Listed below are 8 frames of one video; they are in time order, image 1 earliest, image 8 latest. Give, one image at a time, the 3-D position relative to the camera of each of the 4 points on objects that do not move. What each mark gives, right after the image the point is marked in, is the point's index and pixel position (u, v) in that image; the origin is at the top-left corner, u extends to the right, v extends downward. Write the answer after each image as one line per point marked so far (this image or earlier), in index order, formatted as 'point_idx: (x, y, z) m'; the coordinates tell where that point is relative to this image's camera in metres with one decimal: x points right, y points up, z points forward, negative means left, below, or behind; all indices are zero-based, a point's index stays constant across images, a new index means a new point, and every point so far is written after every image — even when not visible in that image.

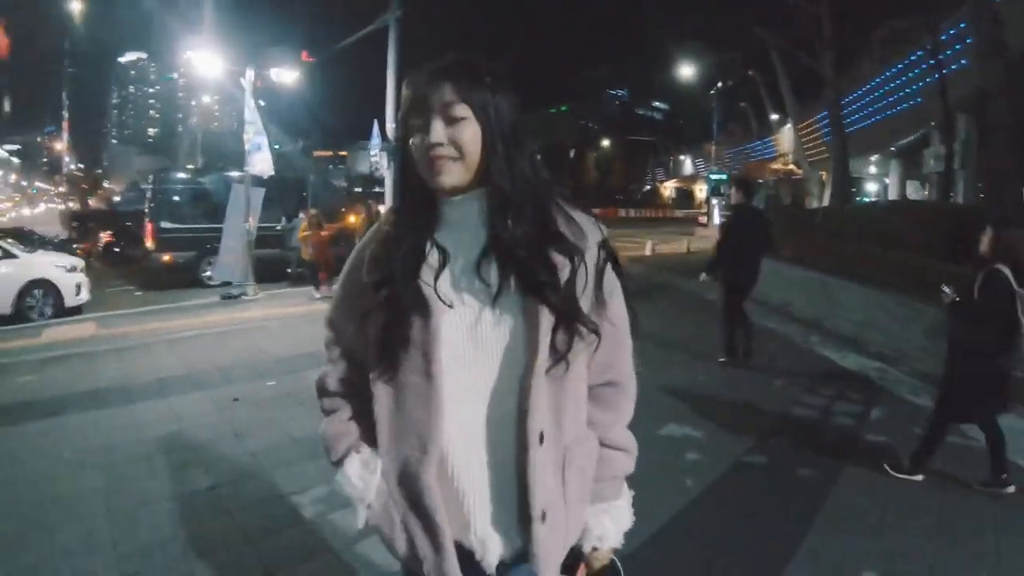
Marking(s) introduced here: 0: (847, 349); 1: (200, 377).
0: (+3.8, -0.7, +9.3) m
1: (-2.8, -0.8, +7.5) m
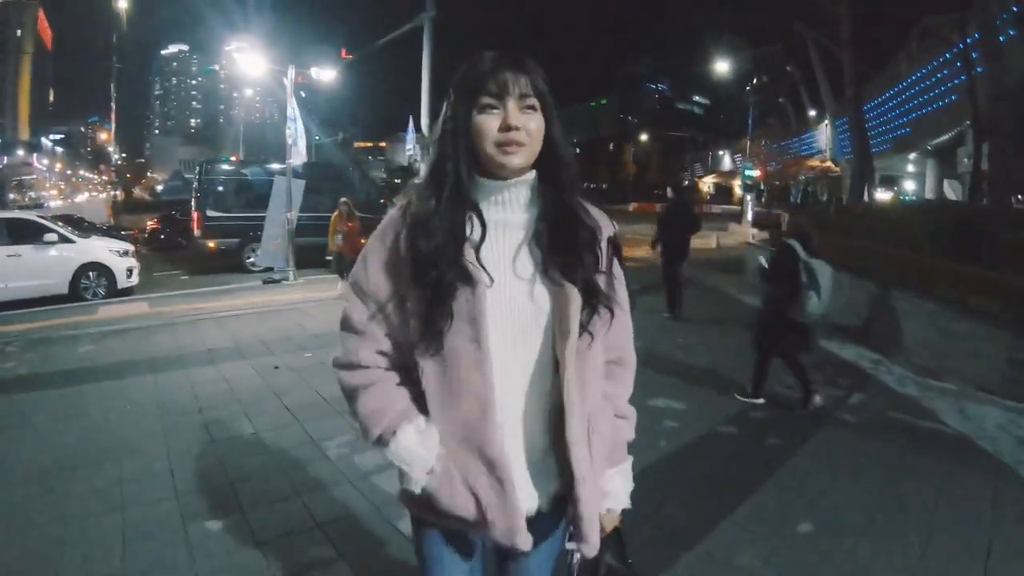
0: (+4.0, -0.6, +9.8) m
1: (-2.6, -0.6, +8.3) m
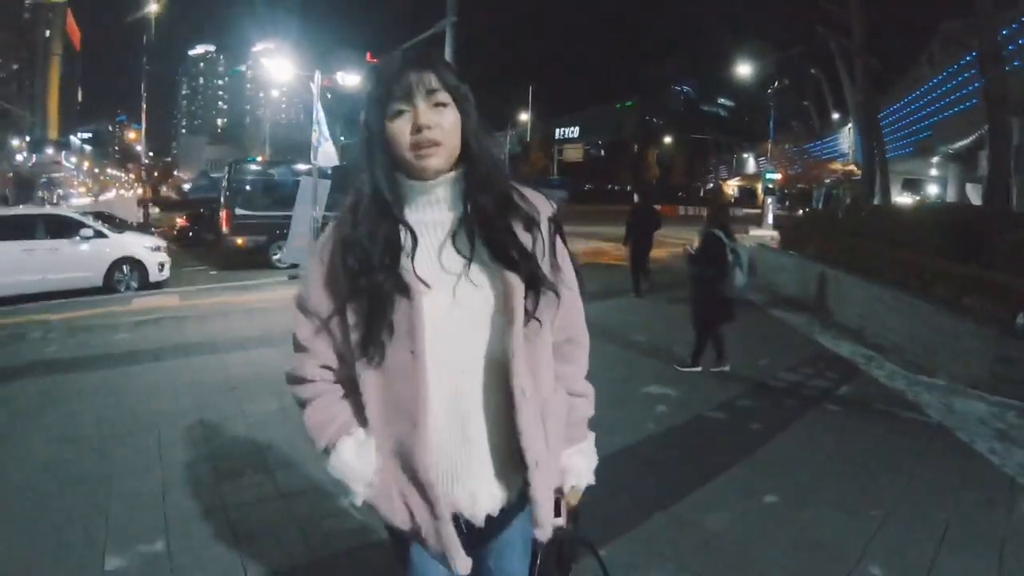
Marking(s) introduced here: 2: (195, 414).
0: (+4.1, -0.6, +10.2) m
1: (-2.5, -0.5, +8.8) m
2: (-2.2, -0.9, +5.8) m
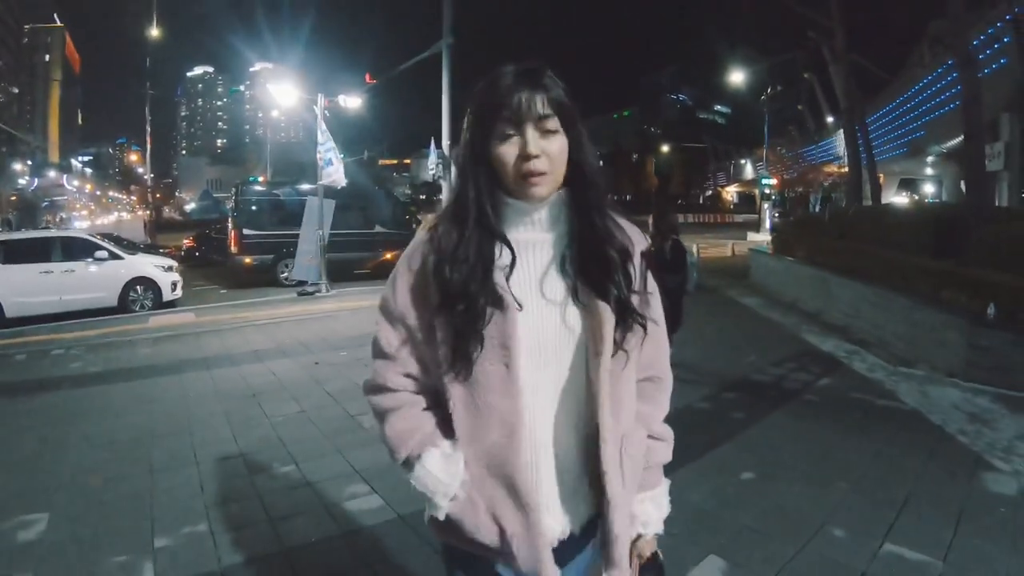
0: (+4.2, -0.6, +10.6) m
1: (-2.5, -0.7, +9.3) m
2: (-2.2, -1.0, +6.2) m
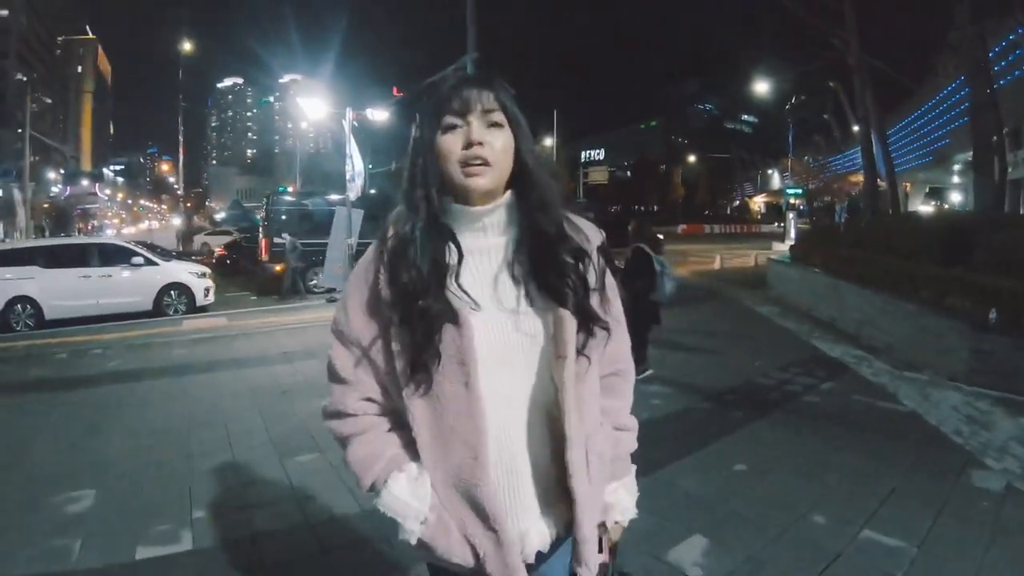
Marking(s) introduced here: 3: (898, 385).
0: (+4.4, -0.7, +10.9) m
1: (-2.3, -0.7, +9.8) m
2: (-2.1, -1.0, +6.7) m
3: (+3.9, -1.0, +8.3) m
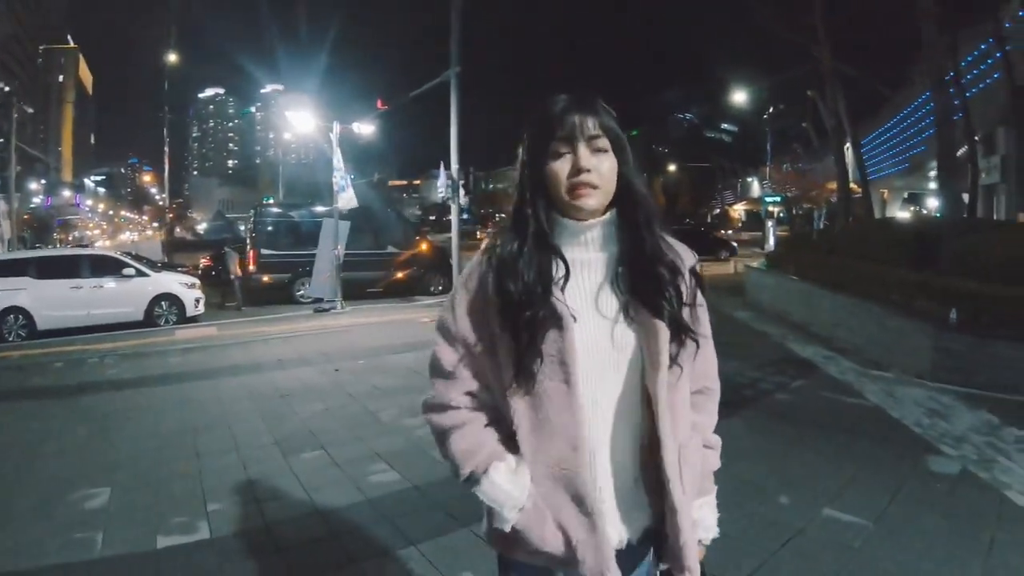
0: (+4.2, -0.8, +11.4) m
1: (-2.5, -0.8, +10.1) m
2: (-2.2, -1.1, +7.0) m
3: (+3.7, -1.0, +8.7) m
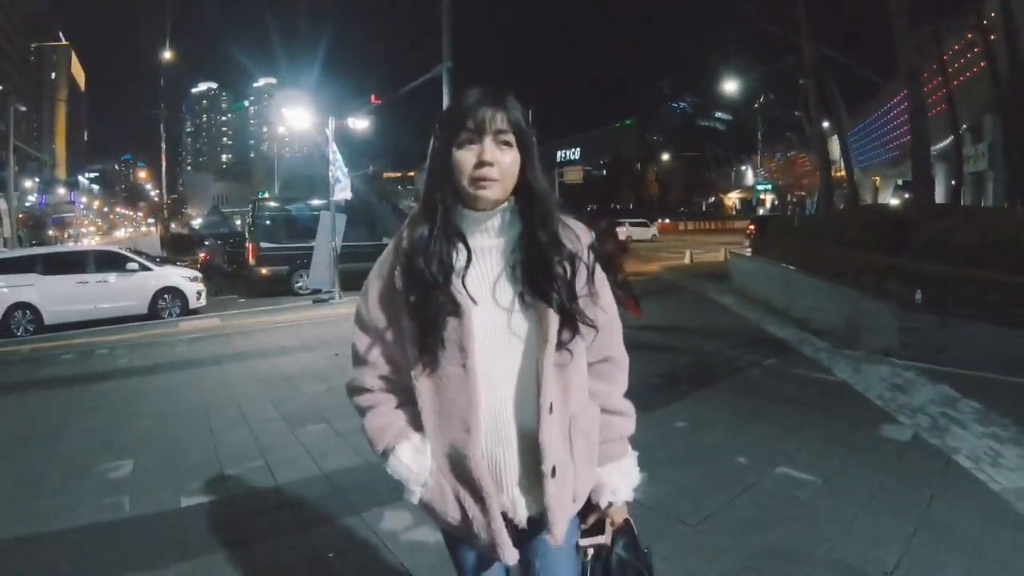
0: (+4.1, -0.6, +11.9) m
1: (-2.6, -0.7, +10.6) m
2: (-2.3, -1.0, +7.5) m
3: (+3.6, -0.8, +9.3) m
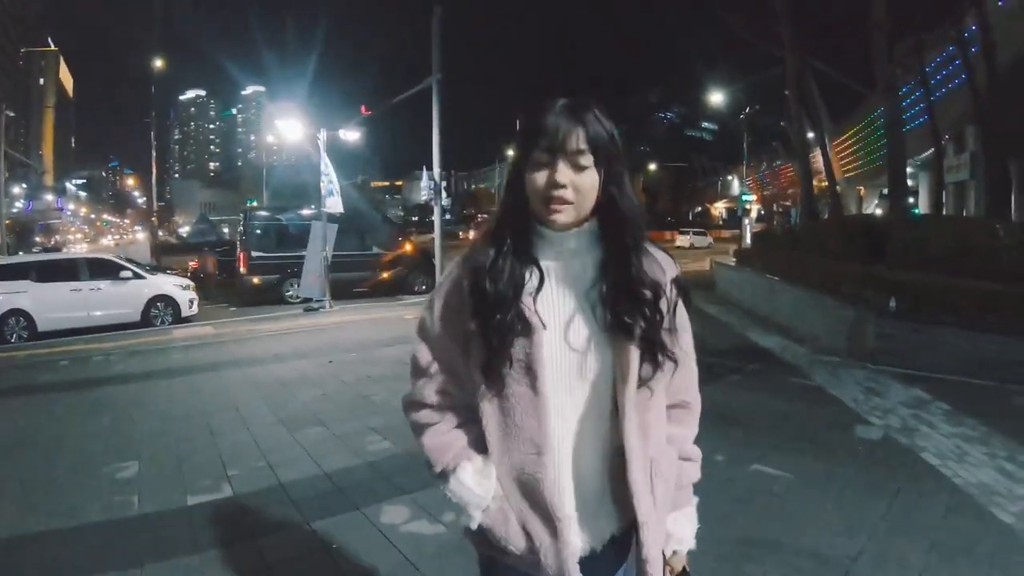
0: (+3.9, -0.7, +12.2) m
1: (-2.8, -0.8, +10.8) m
2: (-2.4, -1.1, +7.8) m
3: (+3.5, -0.9, +9.6) m
